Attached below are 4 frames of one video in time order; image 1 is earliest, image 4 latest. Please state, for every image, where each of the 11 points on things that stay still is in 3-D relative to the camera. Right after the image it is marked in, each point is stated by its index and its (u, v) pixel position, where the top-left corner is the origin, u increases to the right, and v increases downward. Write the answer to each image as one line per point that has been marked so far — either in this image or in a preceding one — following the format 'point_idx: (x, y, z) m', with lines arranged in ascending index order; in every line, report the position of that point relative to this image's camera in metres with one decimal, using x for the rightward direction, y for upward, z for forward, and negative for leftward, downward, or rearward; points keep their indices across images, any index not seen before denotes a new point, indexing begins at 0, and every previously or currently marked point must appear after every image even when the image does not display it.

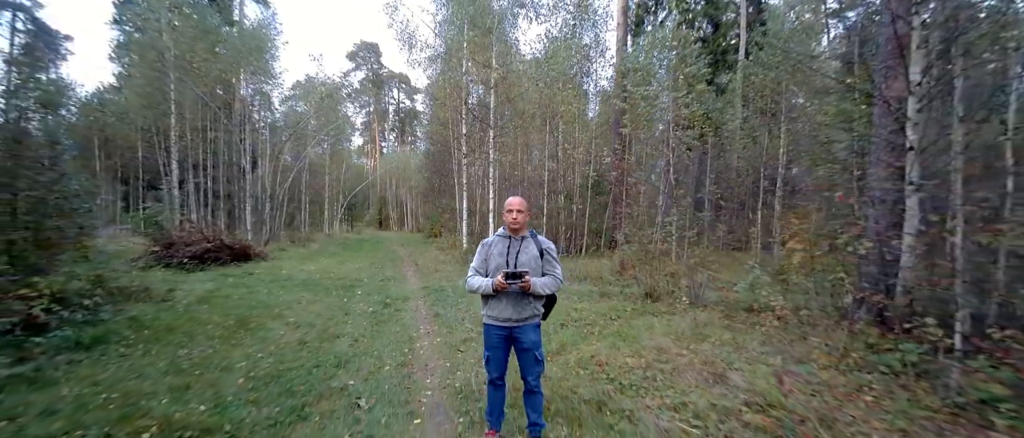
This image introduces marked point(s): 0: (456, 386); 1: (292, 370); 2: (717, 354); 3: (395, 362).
0: (-0.8, -2.4, +4.5) m
1: (-3.1, -2.3, +4.8) m
2: (+3.1, -2.3, +5.2) m
3: (-1.8, -2.4, +5.2) m
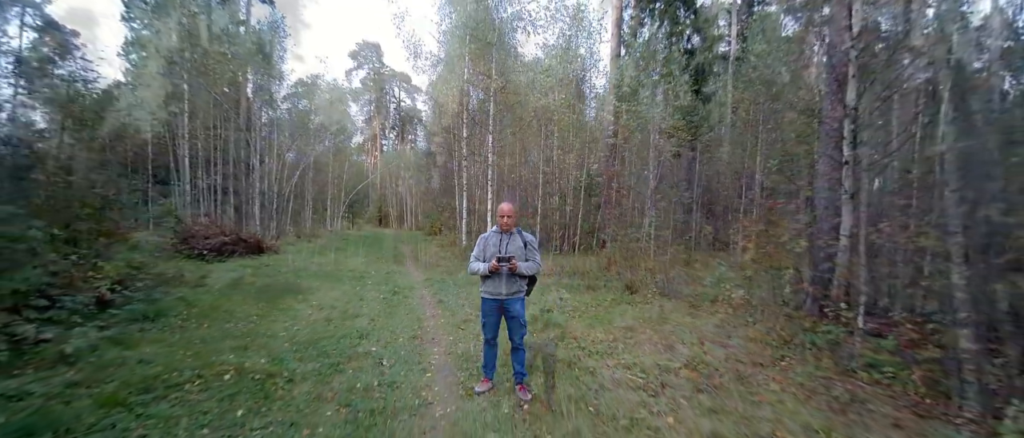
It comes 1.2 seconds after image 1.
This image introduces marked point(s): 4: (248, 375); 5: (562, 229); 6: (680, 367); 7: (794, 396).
0: (-0.9, -2.3, +5.6) m
1: (-3.3, -2.2, +5.9) m
2: (+3.0, -2.3, +6.3) m
3: (-2.0, -2.4, +6.3) m
4: (-3.4, -2.1, +4.4) m
5: (+3.0, -1.0, +18.1) m
6: (+2.4, -2.2, +4.8) m
7: (+3.4, -2.3, +4.2) m
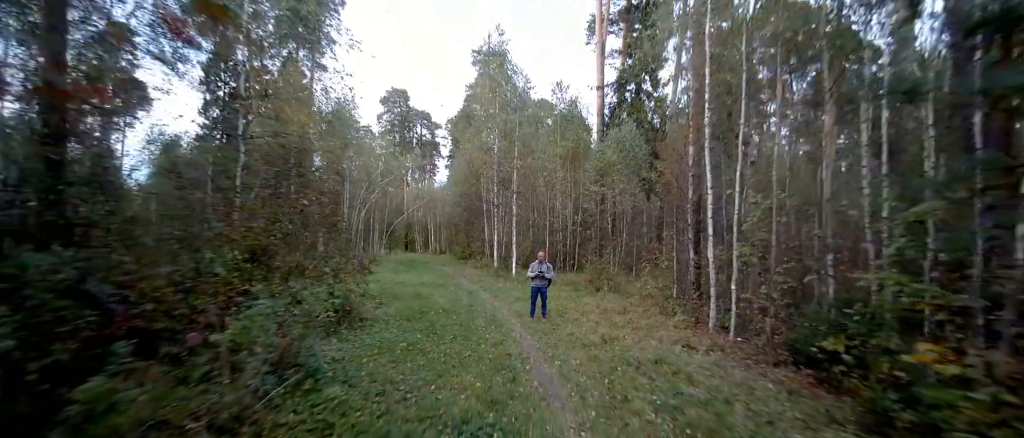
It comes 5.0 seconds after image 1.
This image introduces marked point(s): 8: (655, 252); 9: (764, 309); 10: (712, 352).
0: (-0.6, -2.6, +10.5) m
1: (-2.9, -2.5, +10.7) m
2: (+3.3, -2.5, +11.2) m
3: (-1.6, -2.6, +11.2) m
4: (-3.0, -2.4, +9.3) m
5: (+3.4, -0.8, +22.9) m
6: (+2.7, -2.5, +9.7) m
7: (+3.7, -2.6, +9.0) m
8: (+5.9, -1.4, +13.8) m
9: (+5.4, -1.9, +7.1) m
10: (+3.8, -2.5, +6.4) m
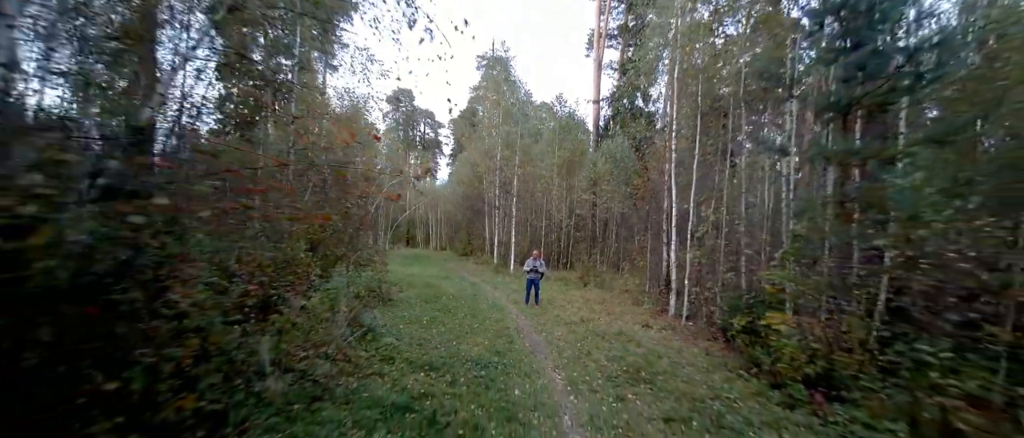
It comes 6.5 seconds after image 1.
0: (-0.6, -2.7, +12.3) m
1: (-3.0, -2.5, +12.6) m
2: (+3.3, -2.7, +13.1) m
3: (-1.7, -2.7, +13.1) m
4: (-3.1, -2.5, +11.1) m
5: (+3.4, -1.0, +24.8) m
6: (+2.7, -2.7, +11.6) m
7: (+3.7, -2.8, +10.9) m
8: (+5.9, -1.6, +15.7) m
9: (+5.3, -2.2, +9.0) m
10: (+3.7, -2.7, +8.3) m
